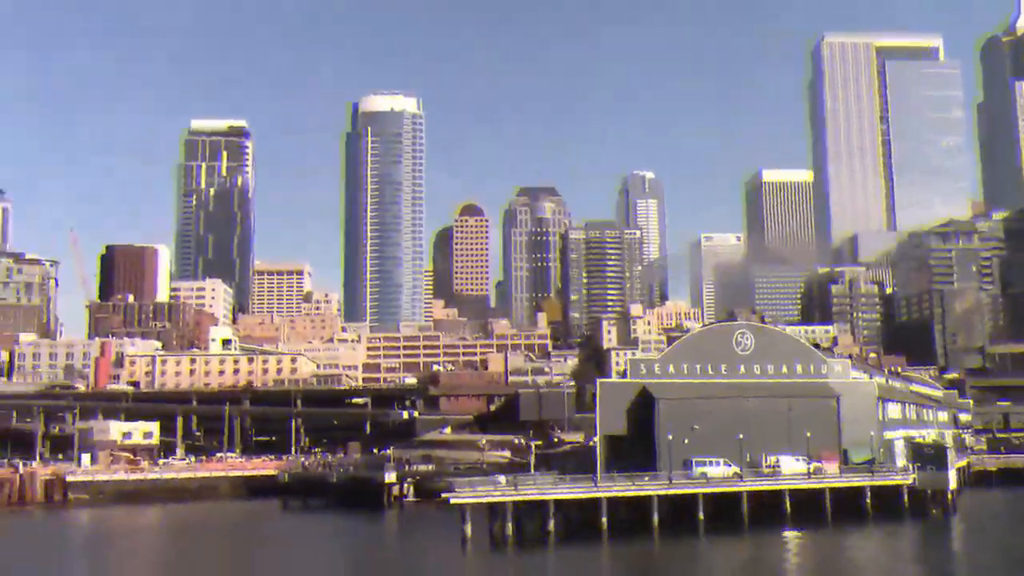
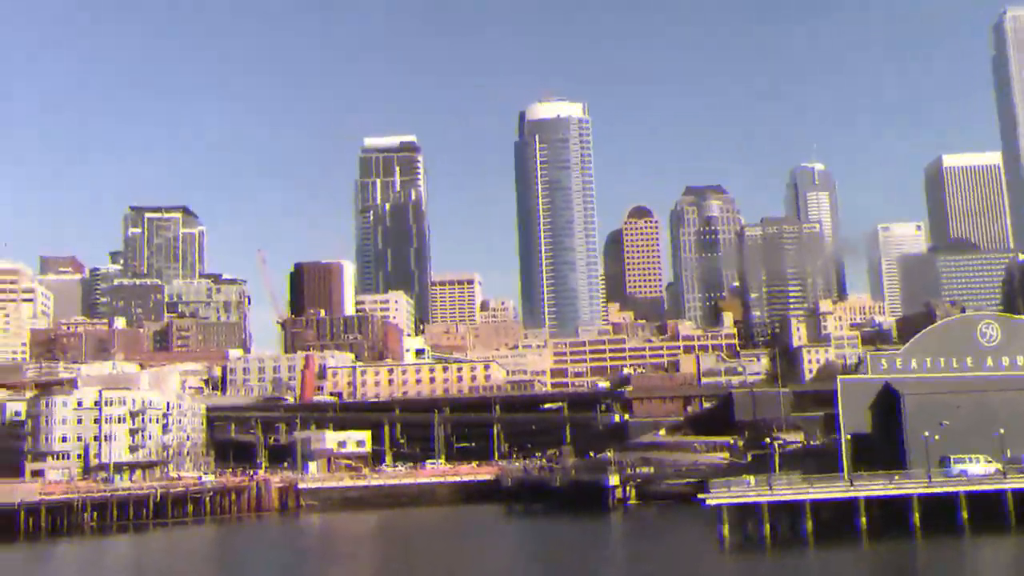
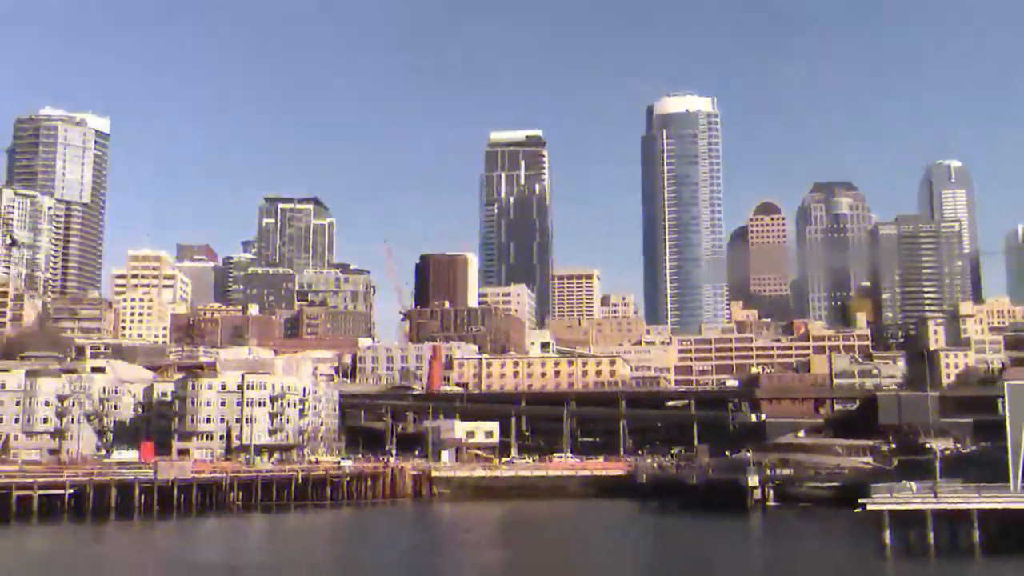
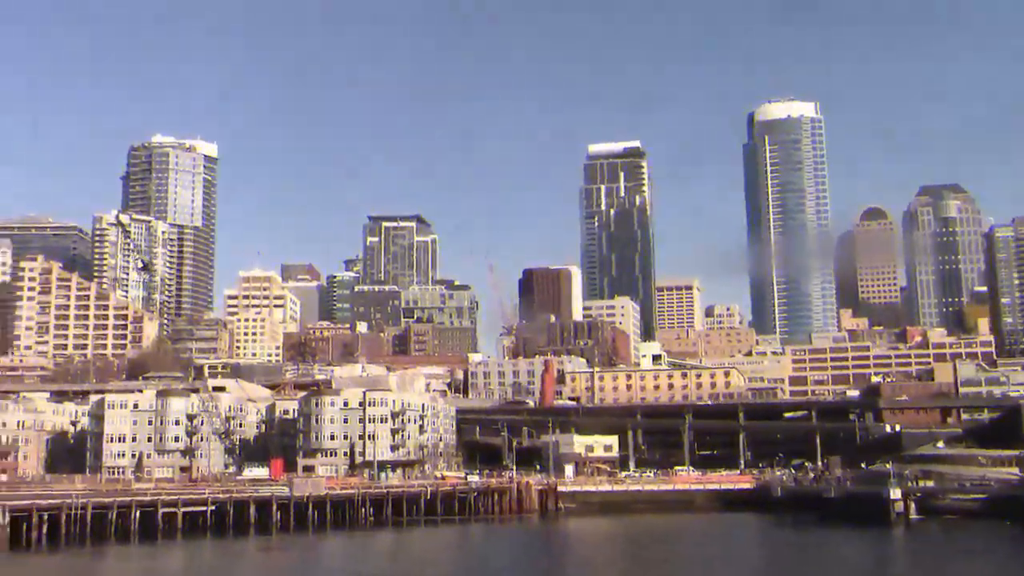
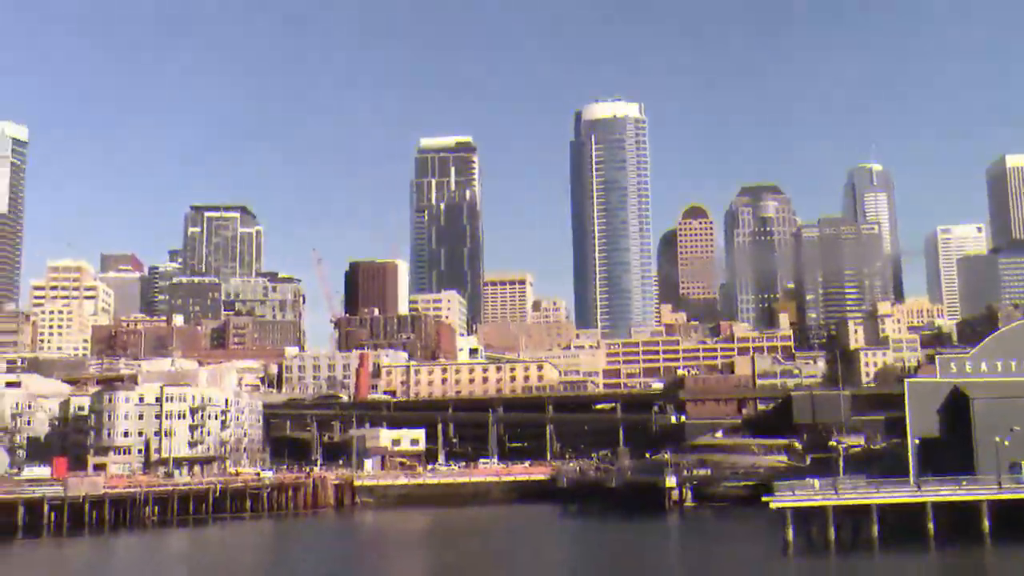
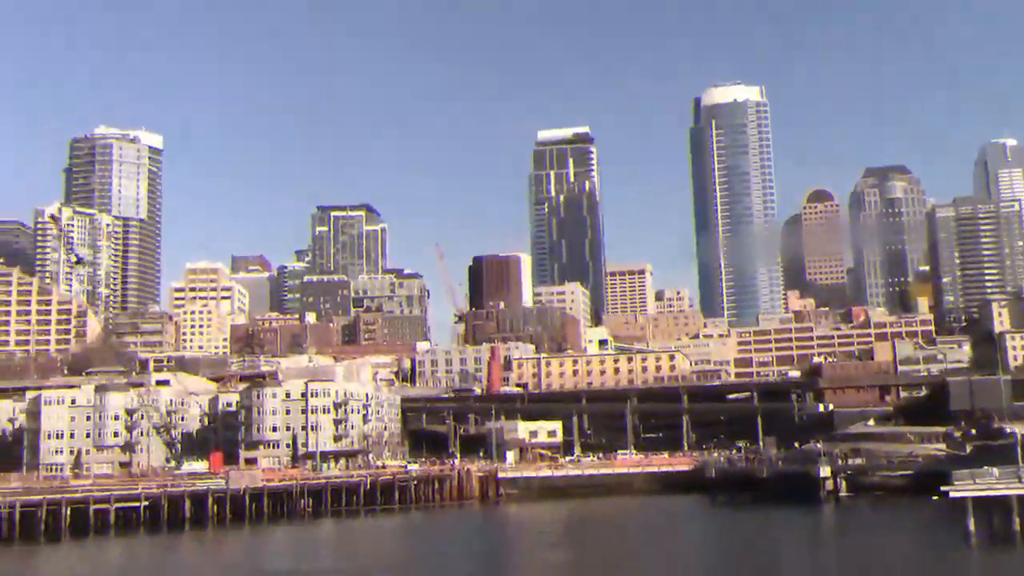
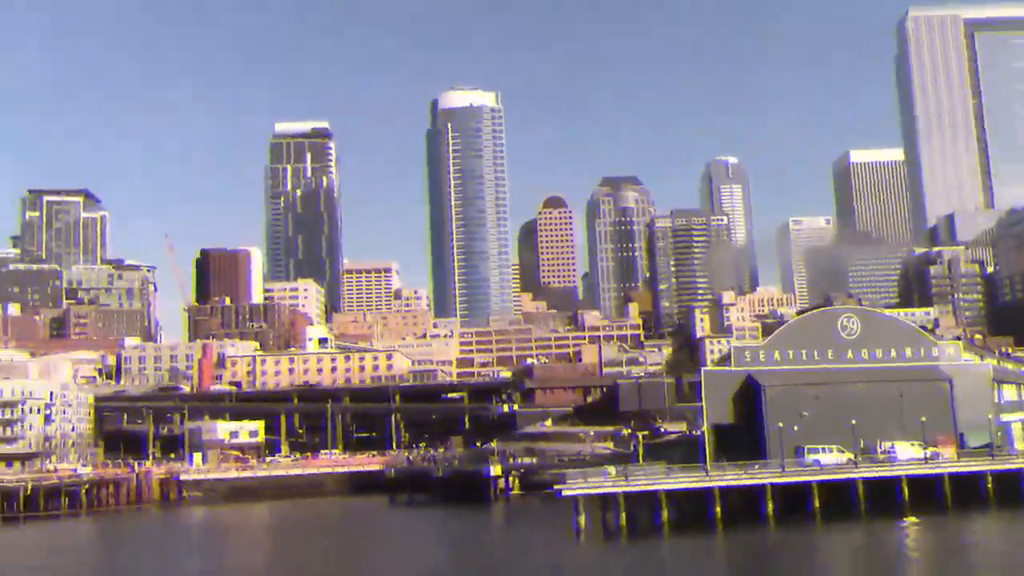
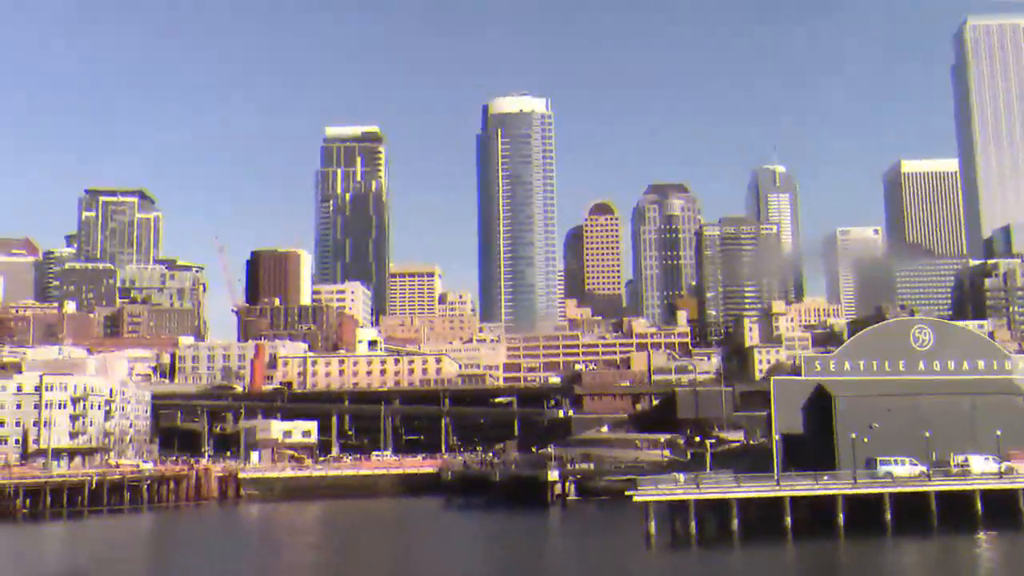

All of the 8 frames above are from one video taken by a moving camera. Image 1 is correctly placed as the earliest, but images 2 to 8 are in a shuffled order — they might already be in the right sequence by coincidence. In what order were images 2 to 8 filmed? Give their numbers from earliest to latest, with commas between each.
7, 8, 2, 5, 3, 6, 4
